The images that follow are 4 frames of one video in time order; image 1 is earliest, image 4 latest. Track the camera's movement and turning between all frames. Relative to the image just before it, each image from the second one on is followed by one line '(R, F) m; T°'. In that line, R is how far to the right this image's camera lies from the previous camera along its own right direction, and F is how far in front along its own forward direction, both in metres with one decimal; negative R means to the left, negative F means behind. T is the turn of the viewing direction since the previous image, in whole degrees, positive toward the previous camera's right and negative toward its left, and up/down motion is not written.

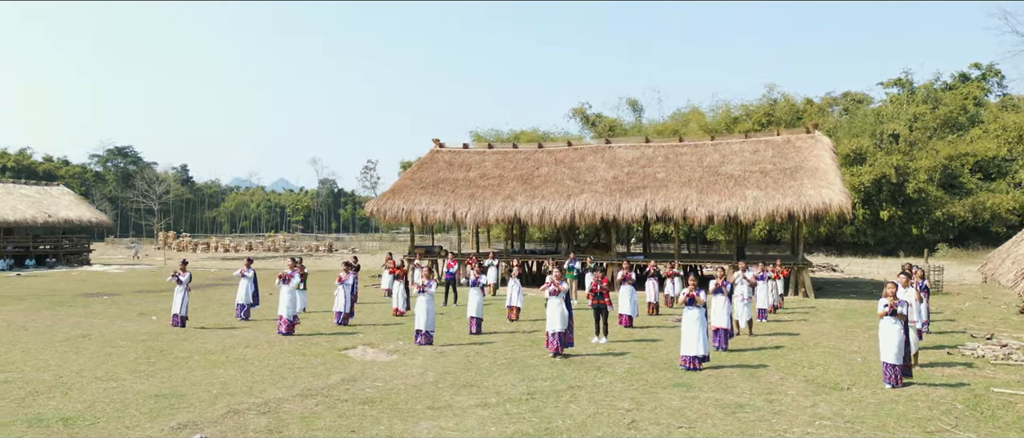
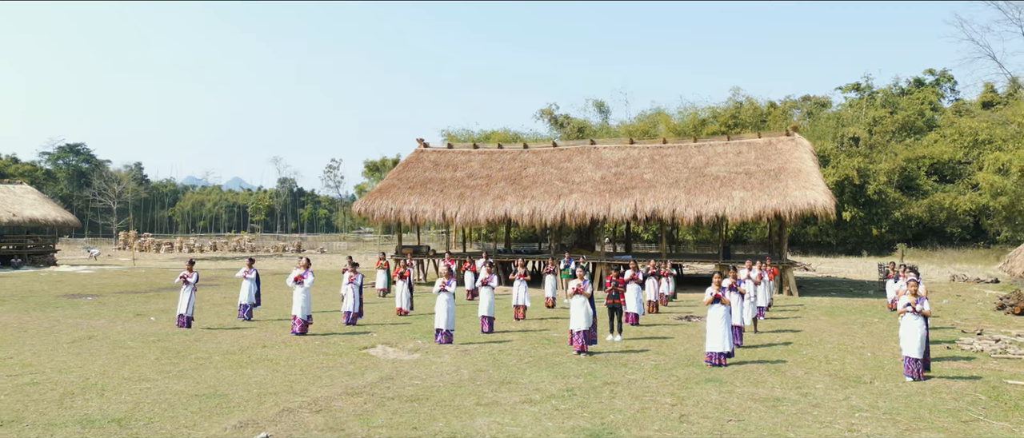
(-0.9, -0.1) m; +3°
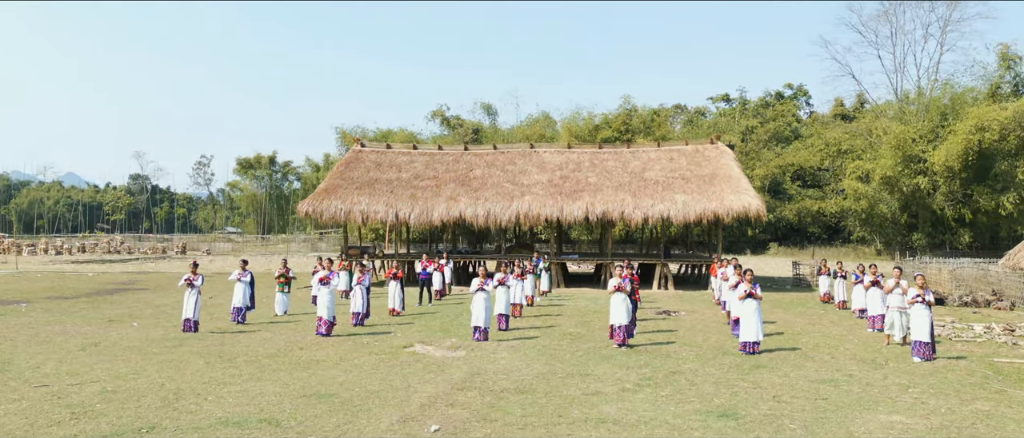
(-2.5, -0.3) m; +10°
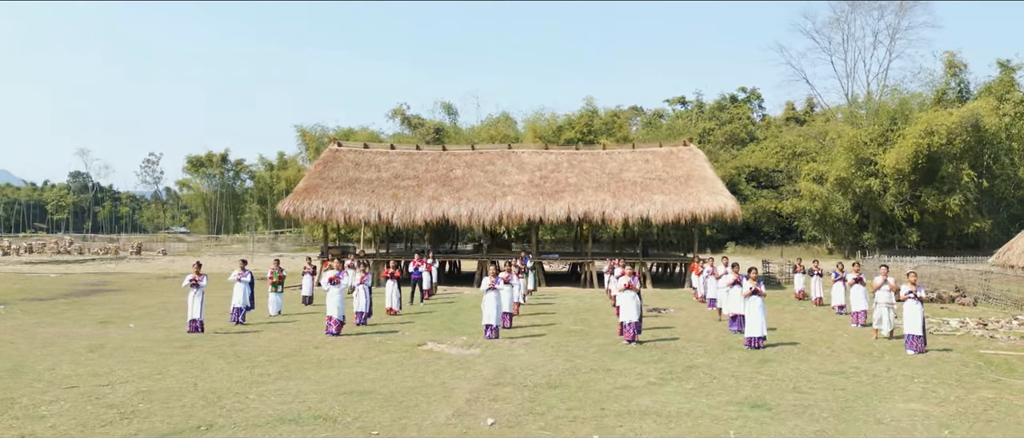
(-0.9, -0.2) m; +4°
